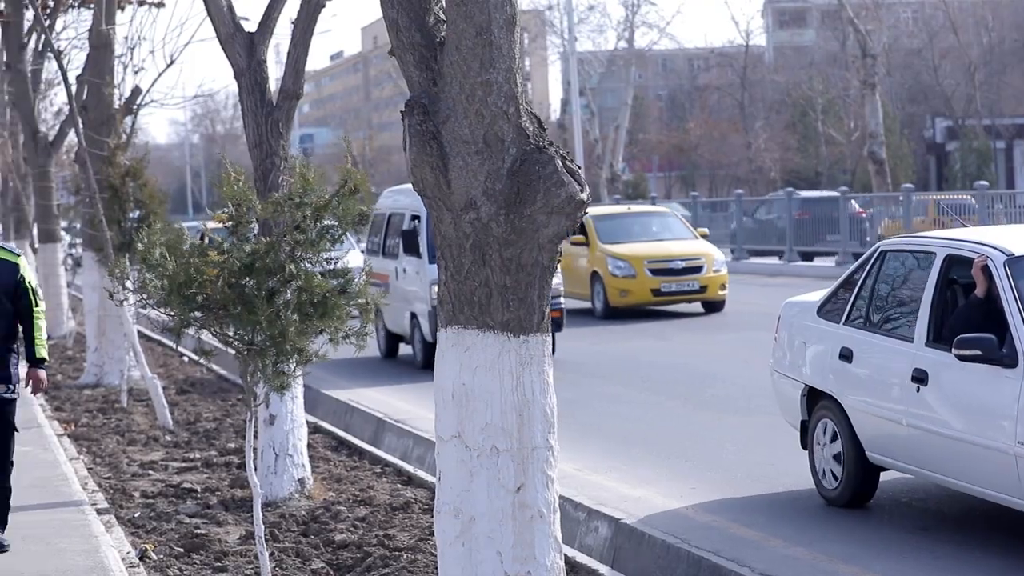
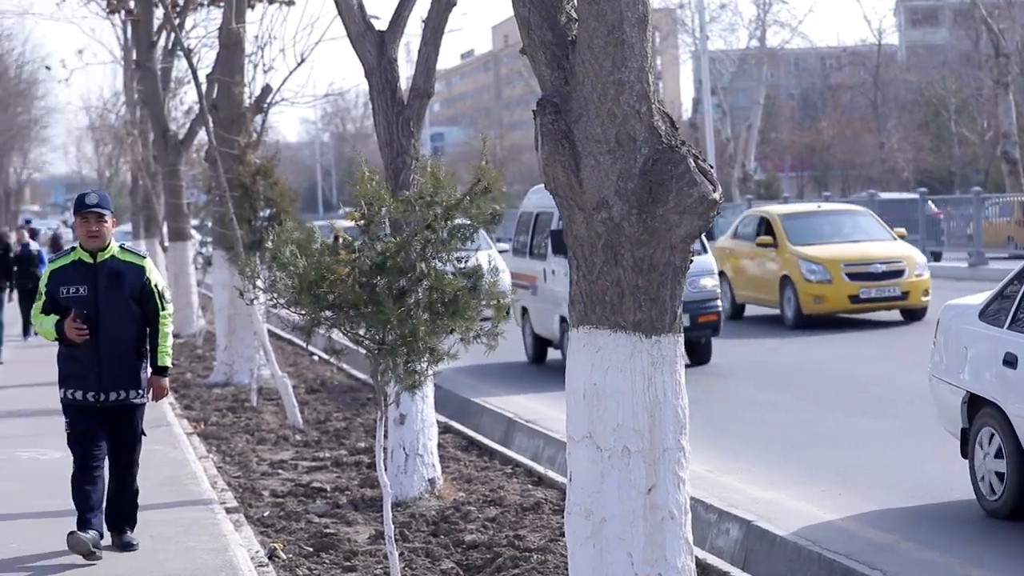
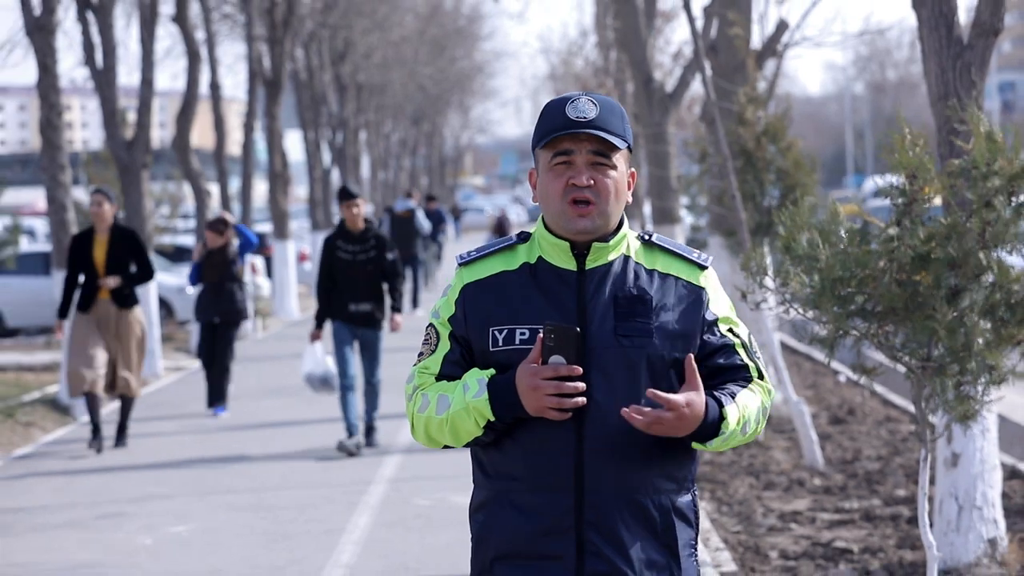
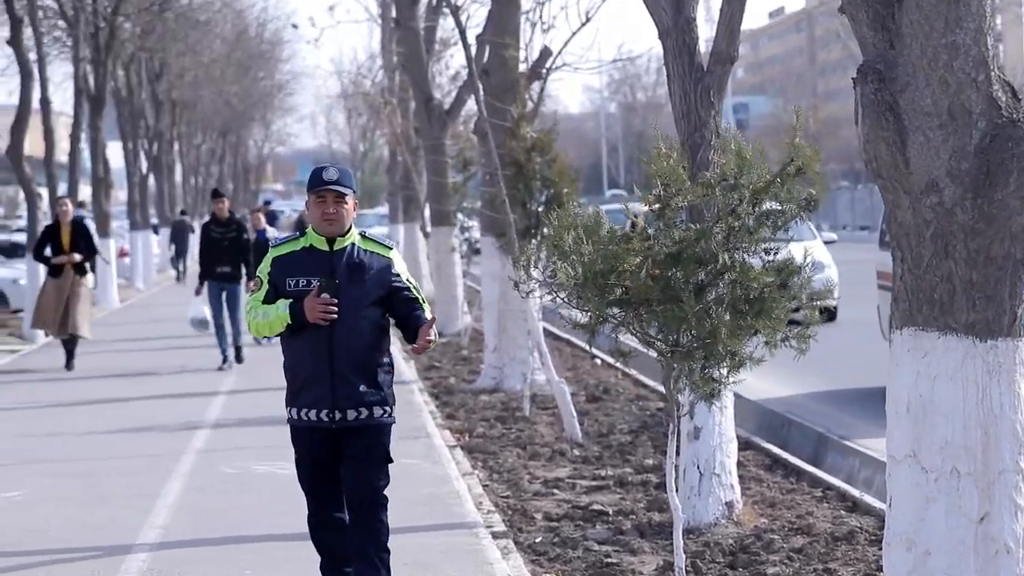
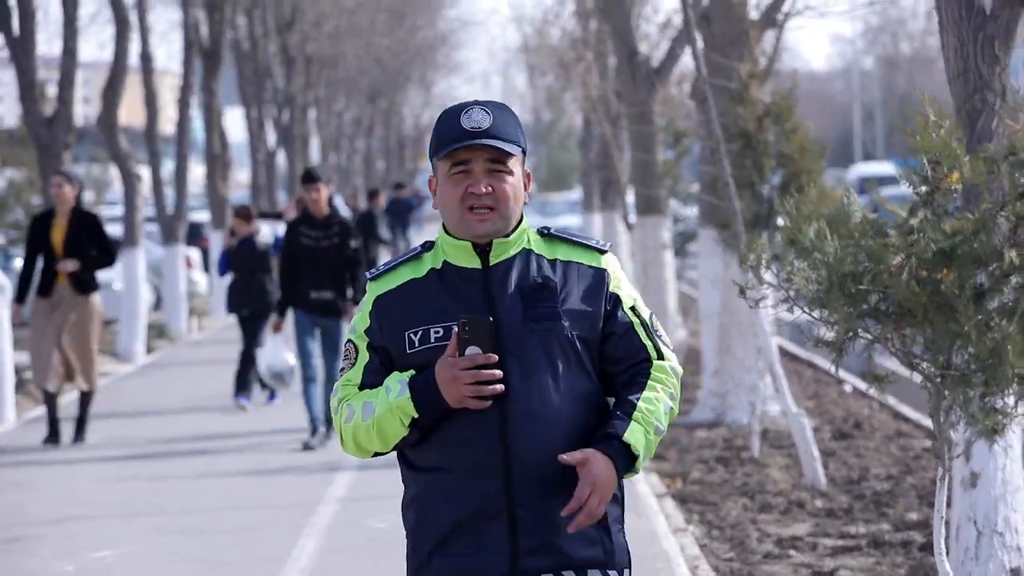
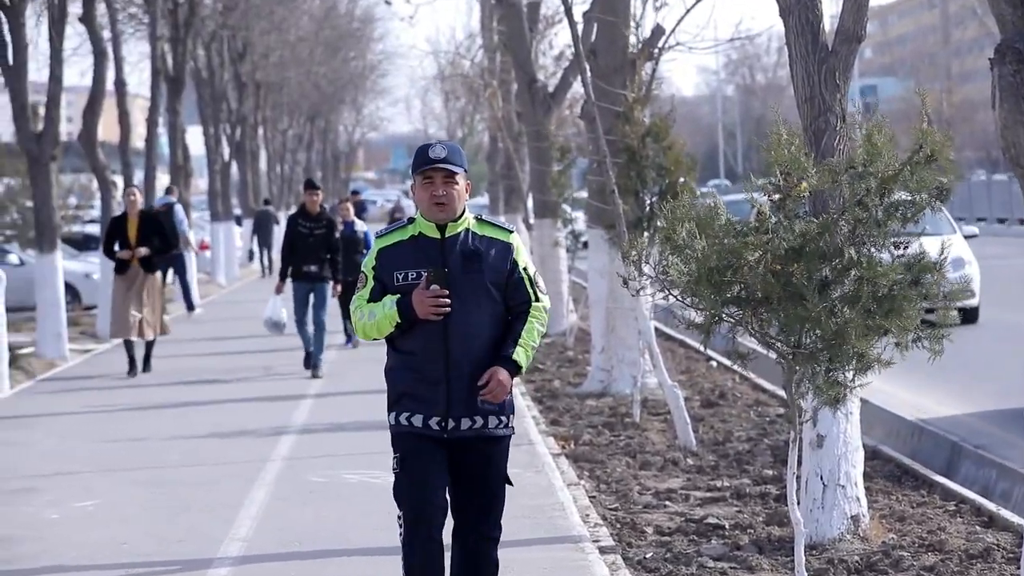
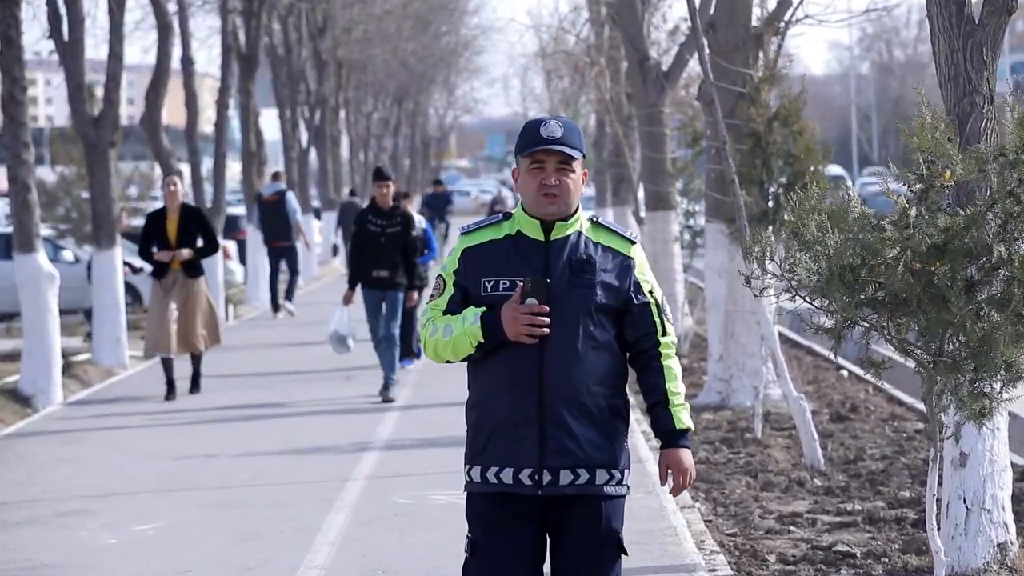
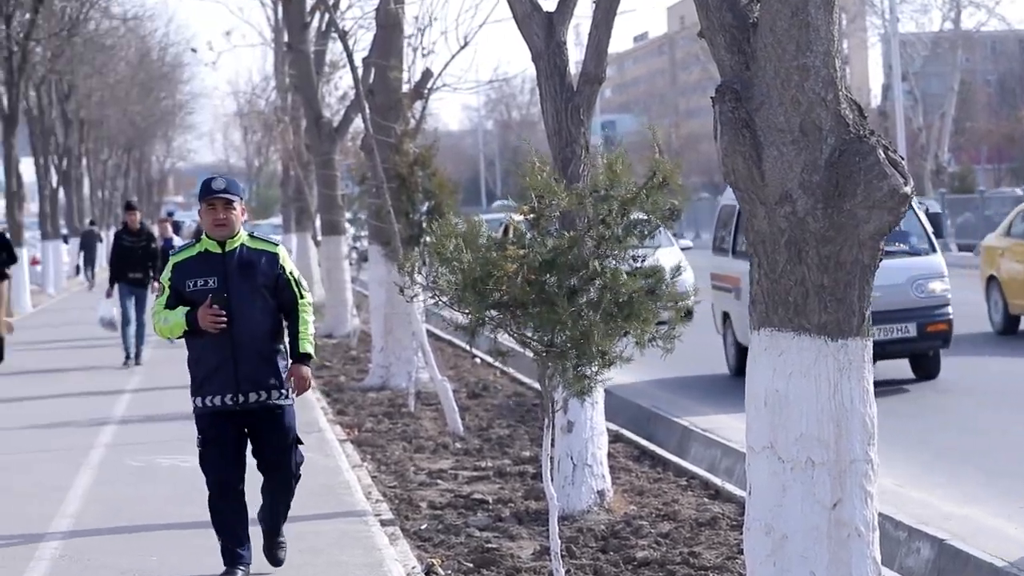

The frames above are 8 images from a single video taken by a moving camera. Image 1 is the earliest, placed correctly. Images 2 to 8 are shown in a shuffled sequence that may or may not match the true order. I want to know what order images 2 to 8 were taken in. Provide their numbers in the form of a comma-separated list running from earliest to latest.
2, 8, 4, 6, 7, 5, 3
